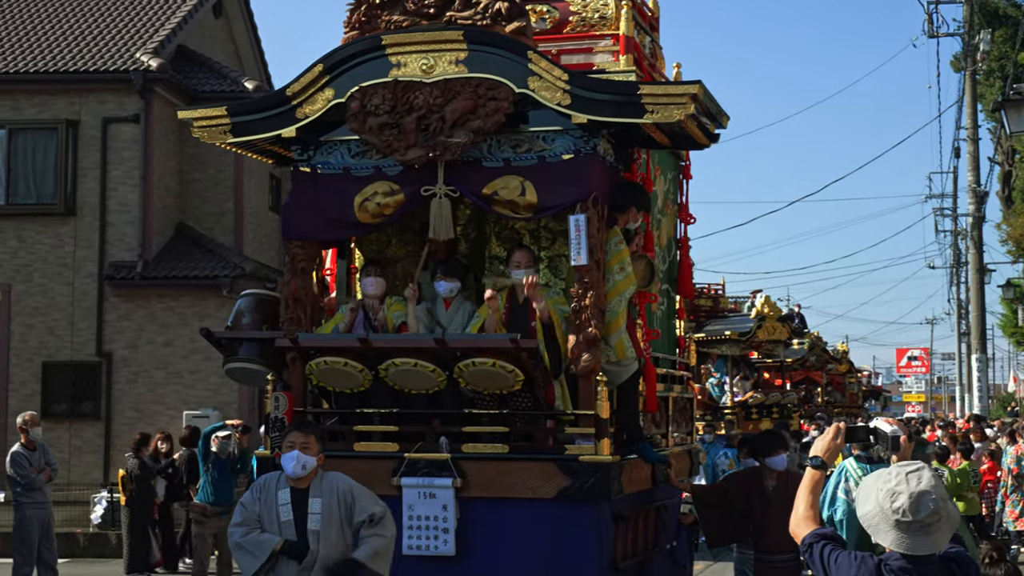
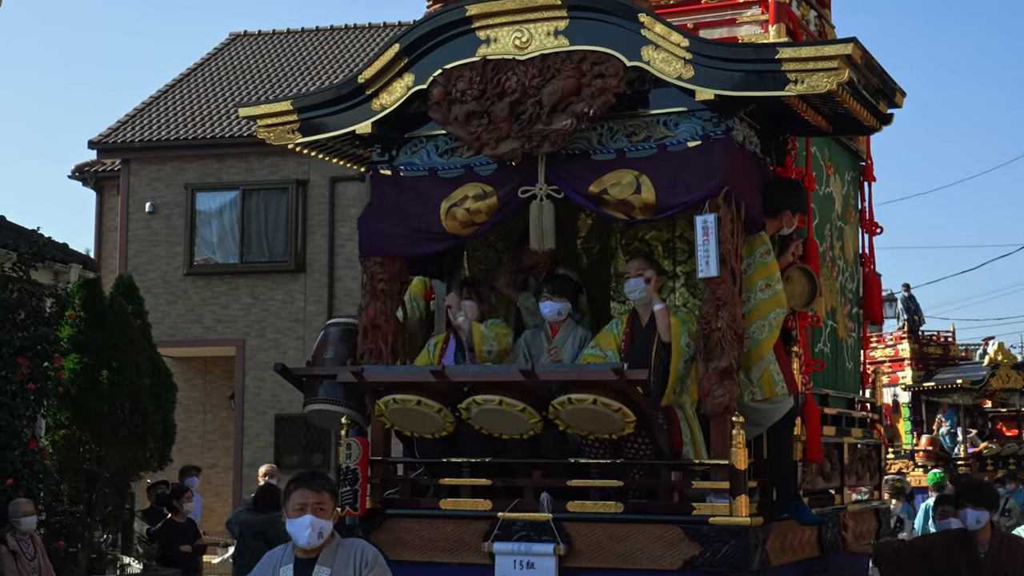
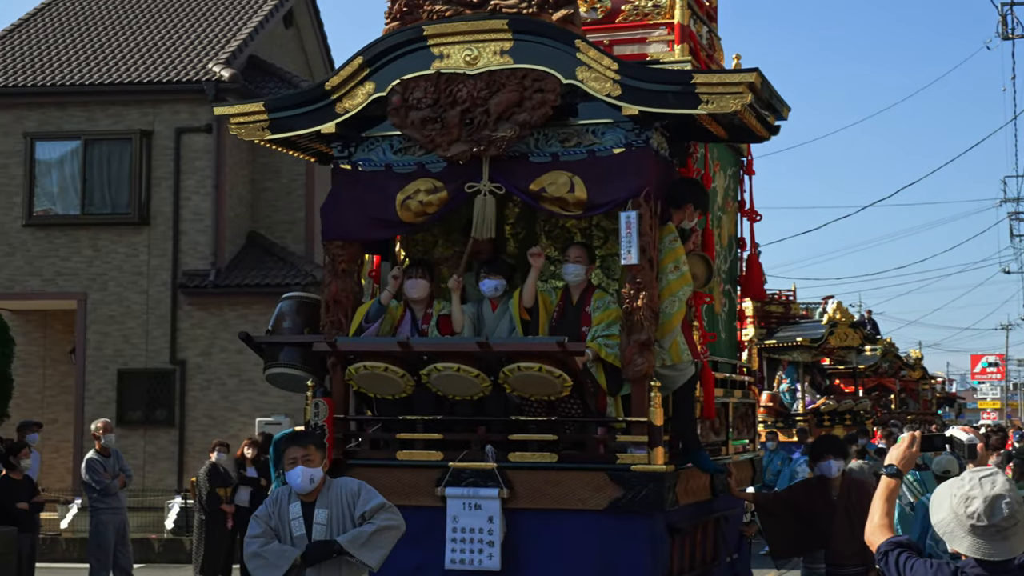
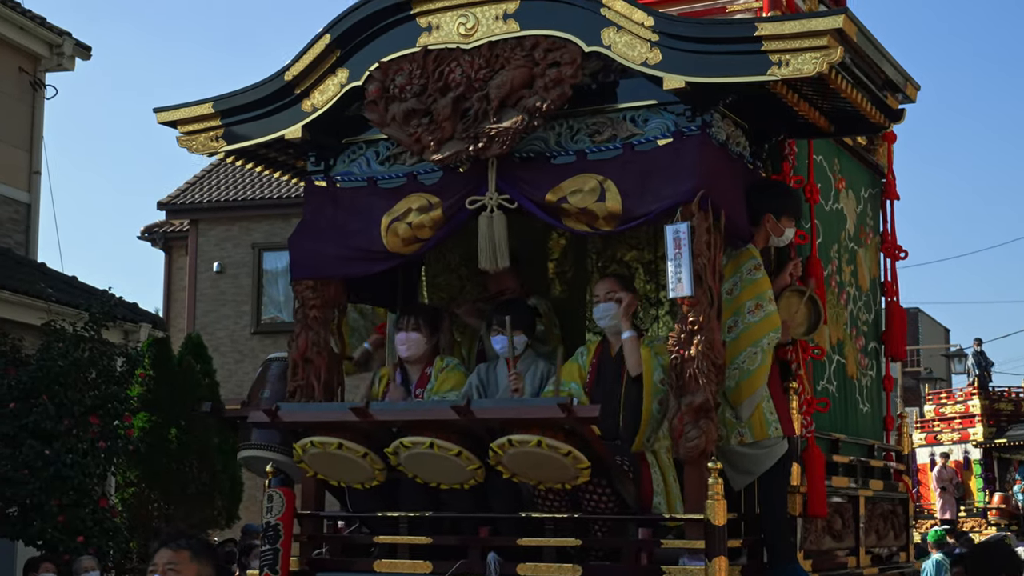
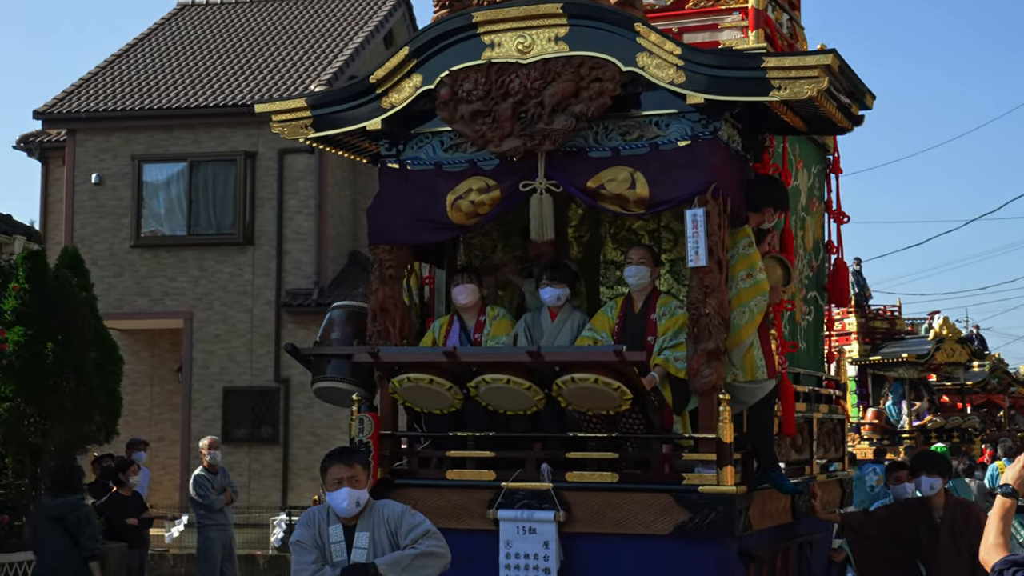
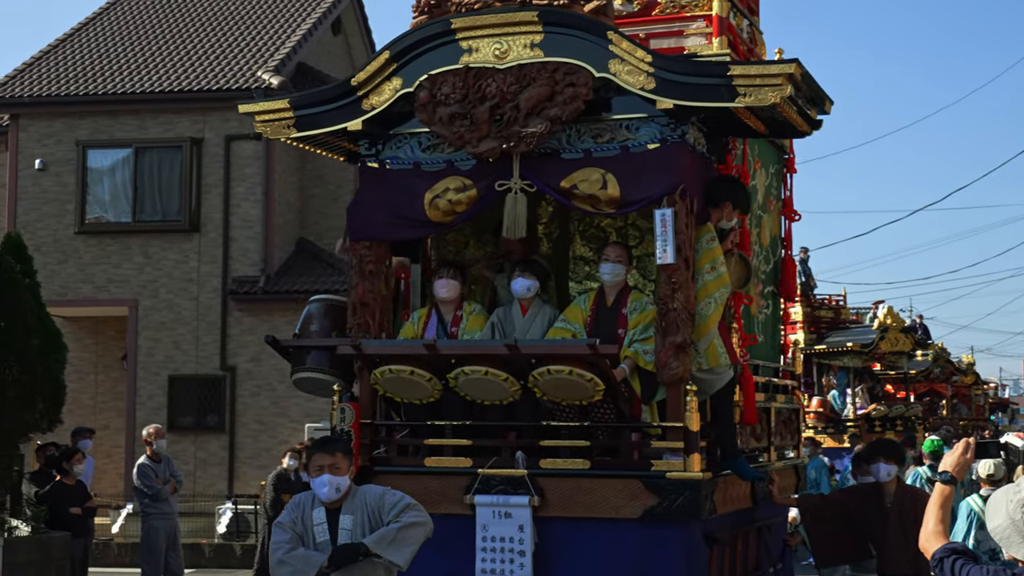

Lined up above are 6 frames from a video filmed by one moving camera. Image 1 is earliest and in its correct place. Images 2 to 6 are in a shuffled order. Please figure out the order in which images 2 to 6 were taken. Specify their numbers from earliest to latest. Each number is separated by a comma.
3, 6, 5, 2, 4
